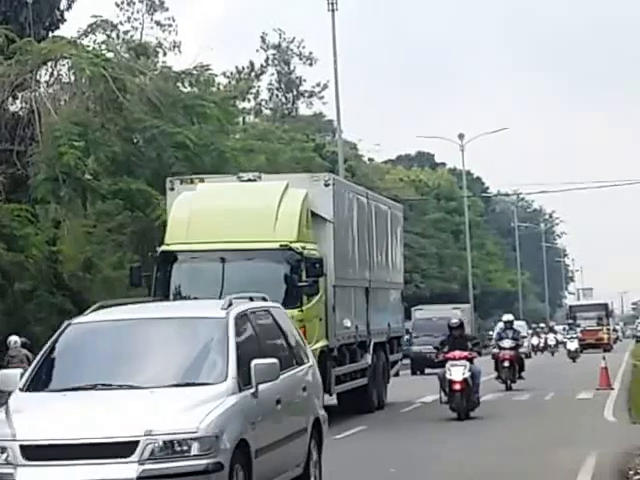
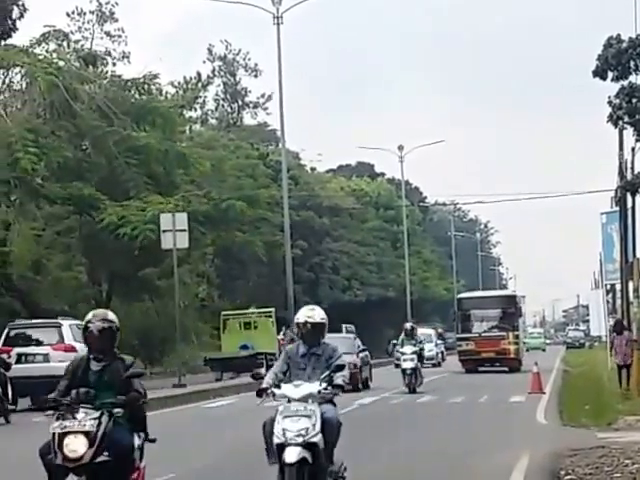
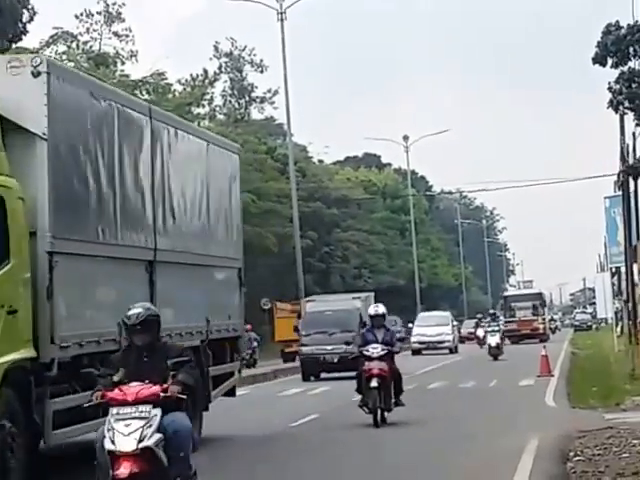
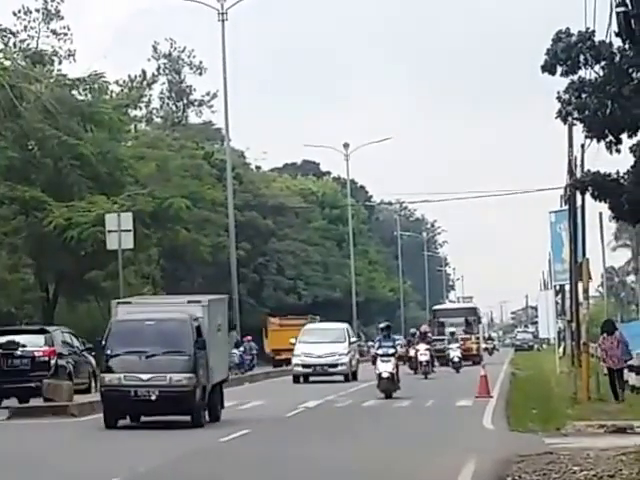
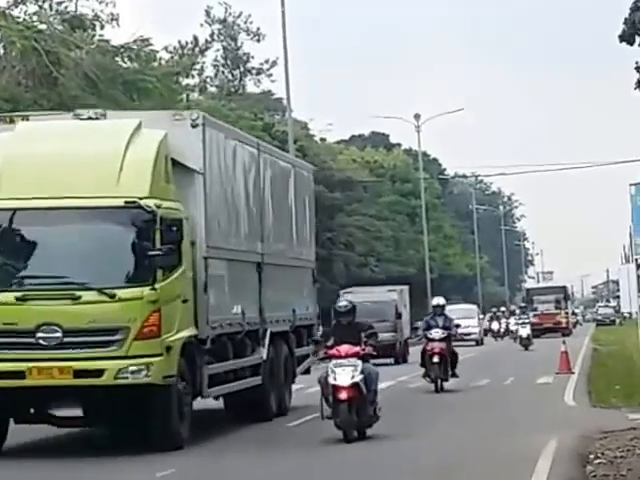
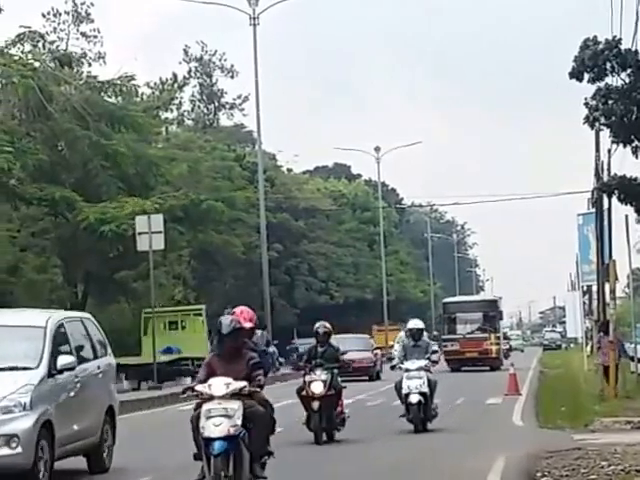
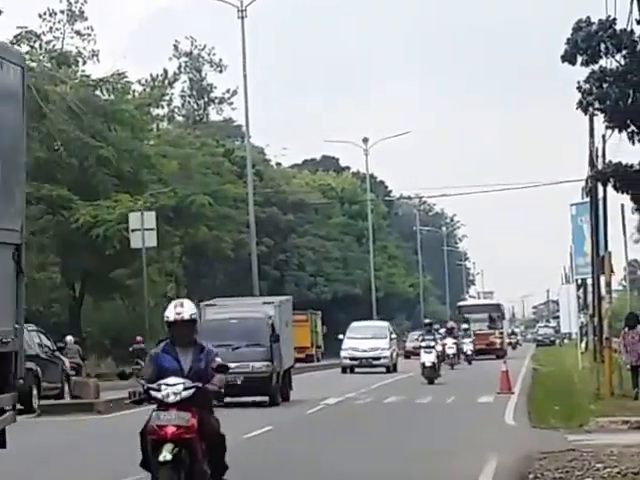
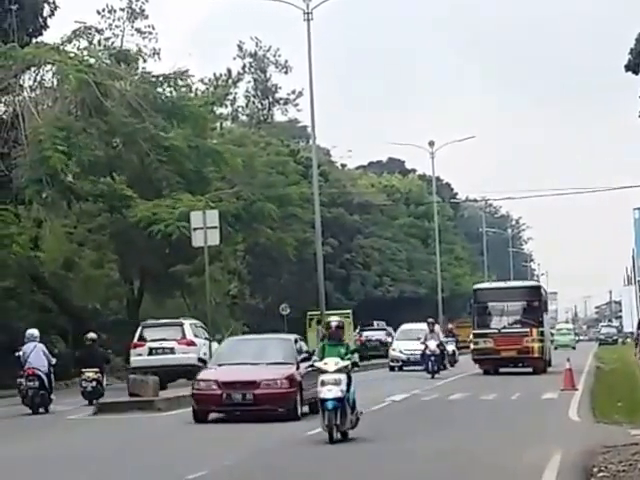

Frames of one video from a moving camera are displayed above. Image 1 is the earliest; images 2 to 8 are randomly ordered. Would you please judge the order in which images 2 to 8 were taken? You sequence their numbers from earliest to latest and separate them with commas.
5, 3, 7, 4, 6, 2, 8
